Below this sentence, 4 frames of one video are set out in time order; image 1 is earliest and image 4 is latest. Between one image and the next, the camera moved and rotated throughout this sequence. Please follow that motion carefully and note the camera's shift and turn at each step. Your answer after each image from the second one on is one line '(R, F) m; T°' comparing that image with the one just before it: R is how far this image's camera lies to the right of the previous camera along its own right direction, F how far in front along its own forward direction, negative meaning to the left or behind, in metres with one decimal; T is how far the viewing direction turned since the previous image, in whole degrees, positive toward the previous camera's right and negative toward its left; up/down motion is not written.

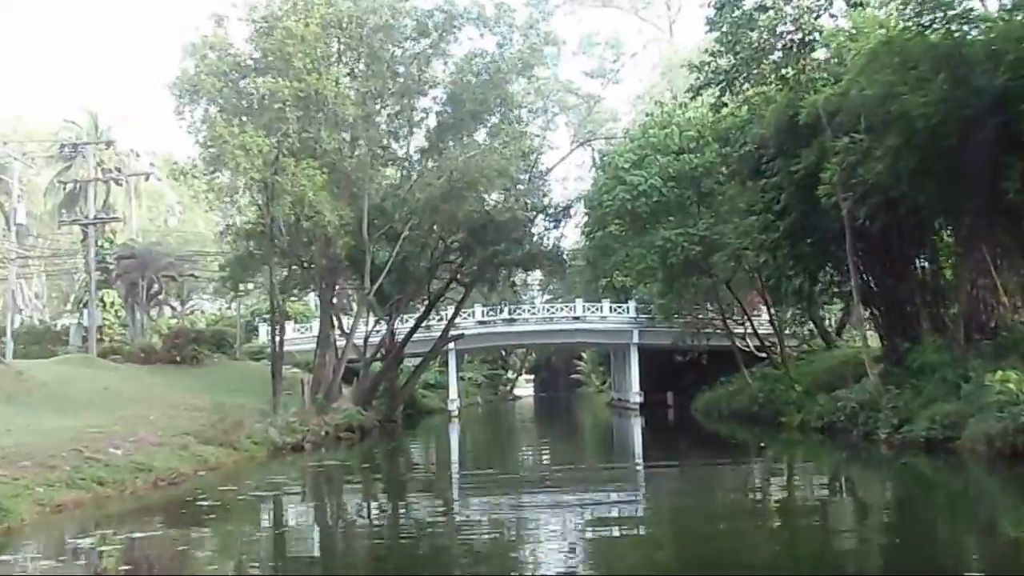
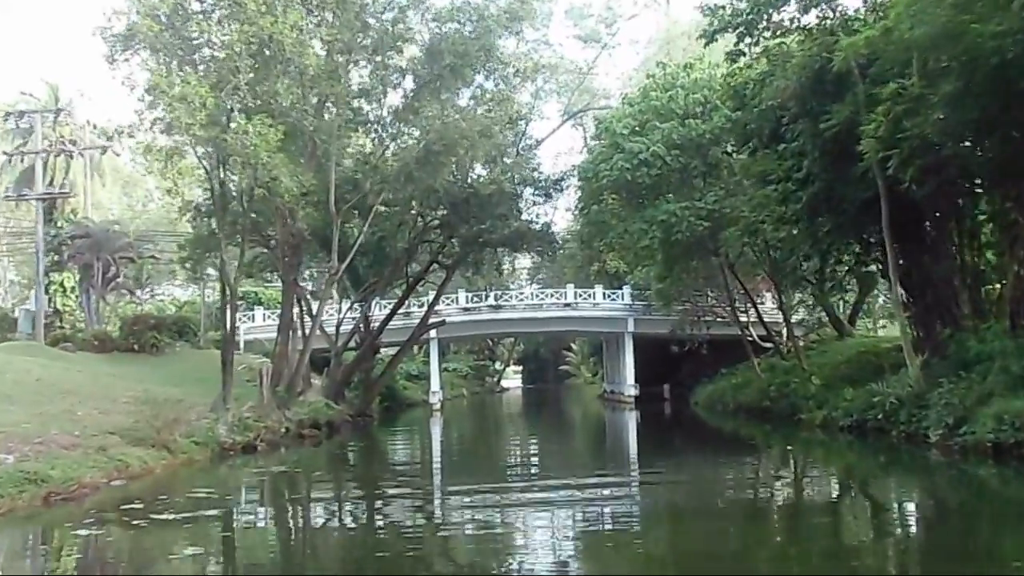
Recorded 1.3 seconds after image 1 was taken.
(+0.1, +2.8) m; +1°
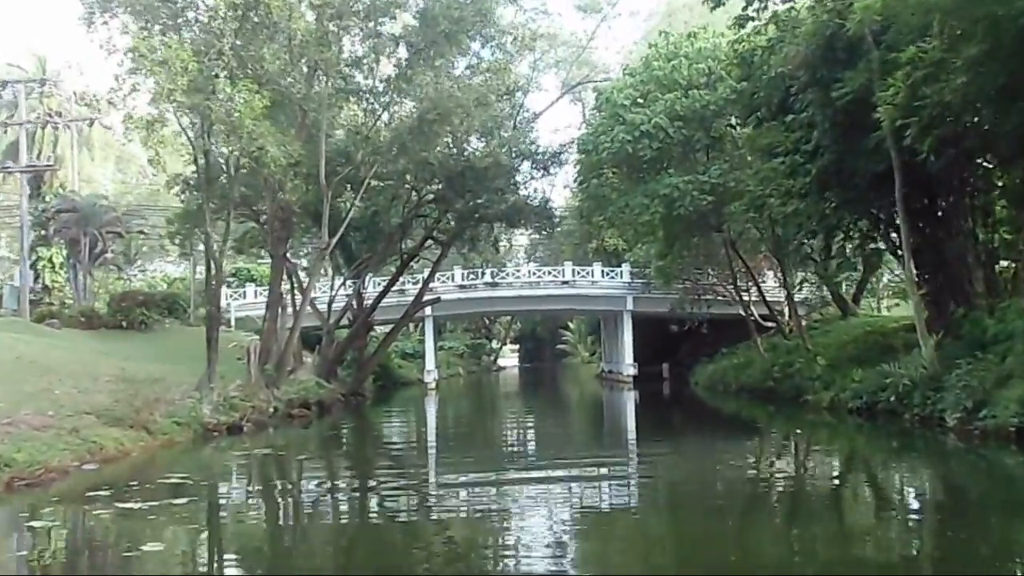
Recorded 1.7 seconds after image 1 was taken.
(0.0, +0.8) m; 0°
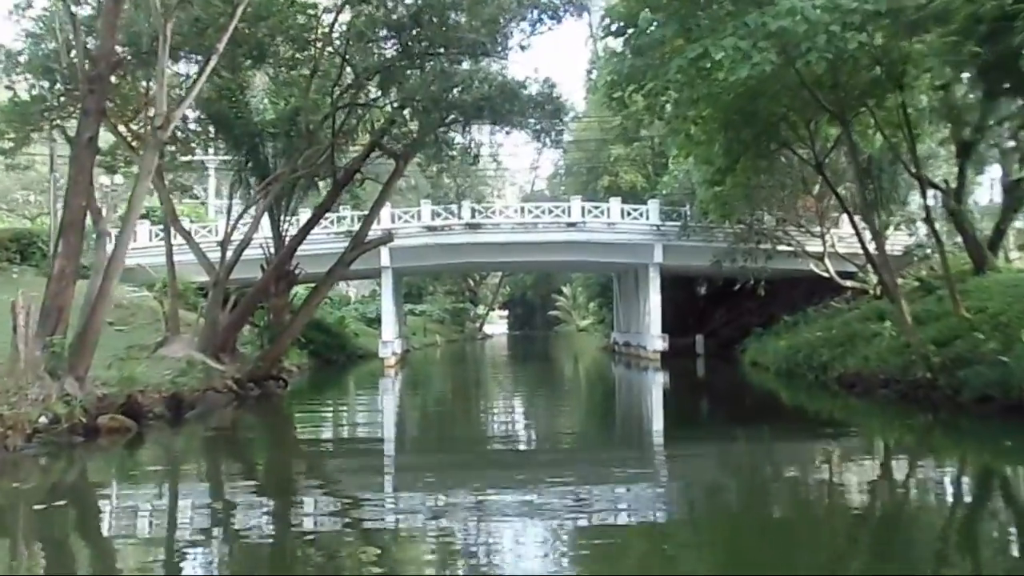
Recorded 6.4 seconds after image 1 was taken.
(+0.1, +9.8) m; +1°
